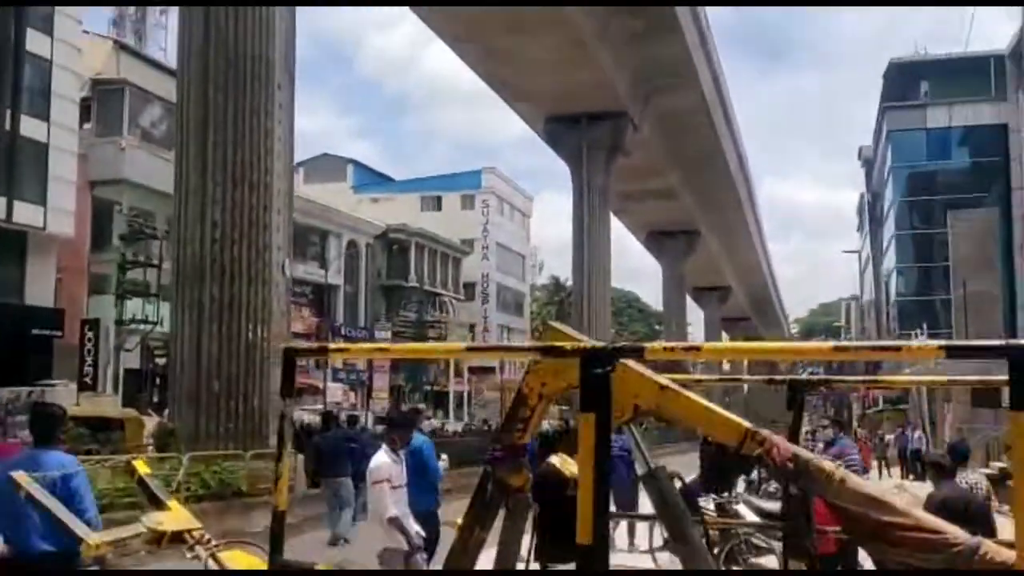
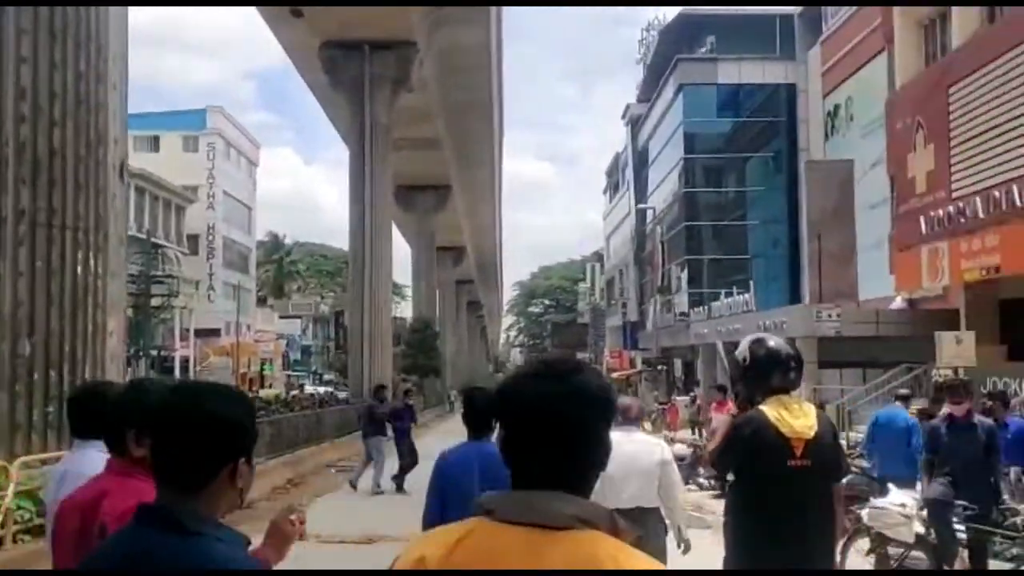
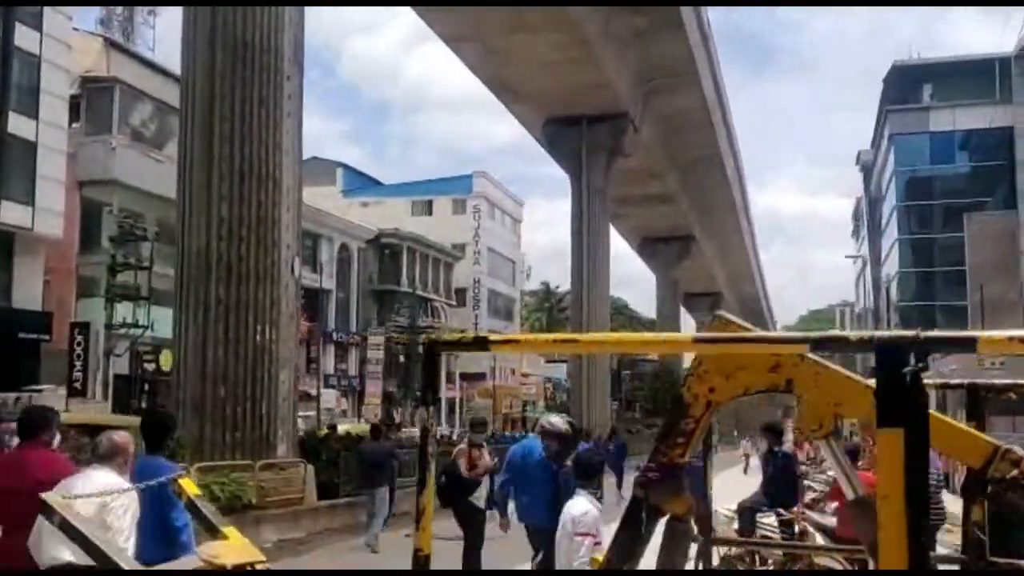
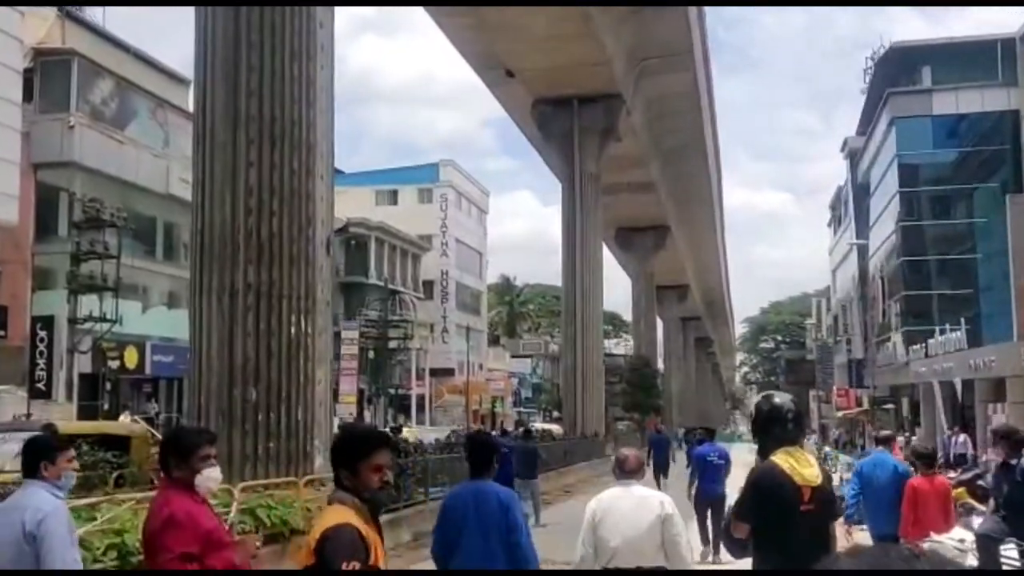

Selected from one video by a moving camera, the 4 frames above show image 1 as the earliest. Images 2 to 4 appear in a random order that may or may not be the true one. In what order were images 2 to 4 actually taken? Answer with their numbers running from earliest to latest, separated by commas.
3, 4, 2
